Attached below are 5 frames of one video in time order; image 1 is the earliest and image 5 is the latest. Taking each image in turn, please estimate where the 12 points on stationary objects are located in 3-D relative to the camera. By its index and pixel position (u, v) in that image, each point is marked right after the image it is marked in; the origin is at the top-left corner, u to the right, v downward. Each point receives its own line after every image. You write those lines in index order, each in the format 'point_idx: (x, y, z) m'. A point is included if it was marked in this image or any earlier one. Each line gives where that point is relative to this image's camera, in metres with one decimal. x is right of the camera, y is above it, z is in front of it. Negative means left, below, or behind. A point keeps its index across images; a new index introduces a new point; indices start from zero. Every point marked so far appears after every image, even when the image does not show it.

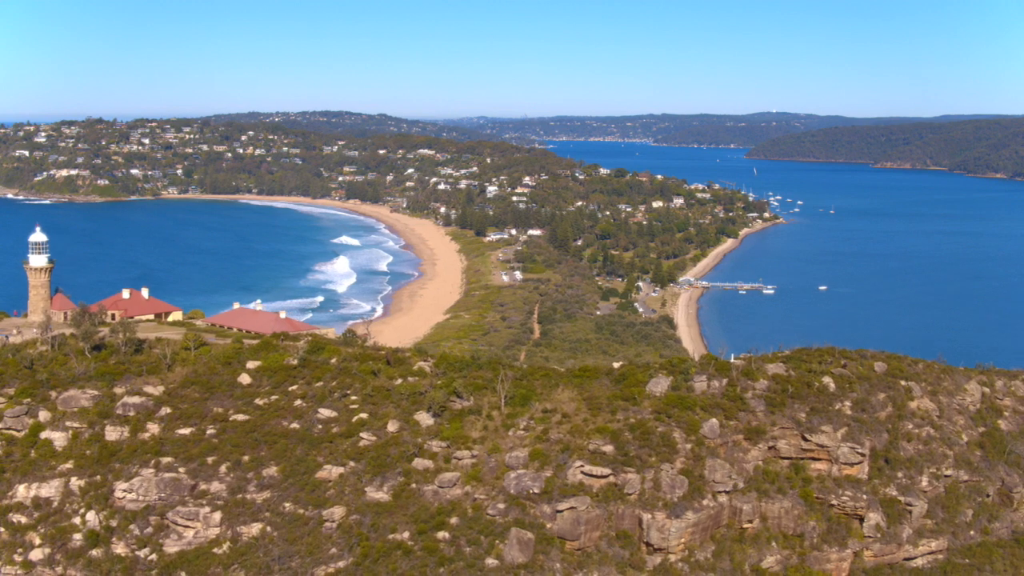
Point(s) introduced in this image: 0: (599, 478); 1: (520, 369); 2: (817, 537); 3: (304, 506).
0: (+1.1, -2.3, +9.9) m
1: (+0.1, -1.2, +11.9) m
2: (+3.8, -3.1, +10.1) m
3: (-2.6, -2.8, +10.3) m
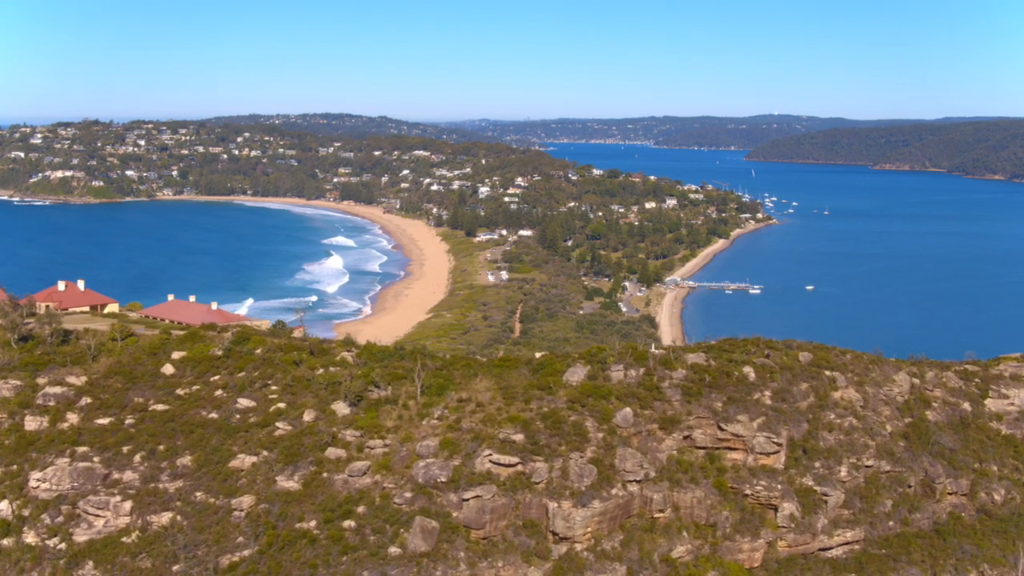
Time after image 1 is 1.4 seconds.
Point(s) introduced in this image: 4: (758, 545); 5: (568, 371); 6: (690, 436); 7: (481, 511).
0: (-0.1, -2.2, +9.9) m
1: (-1.0, -1.0, +11.8) m
2: (+2.7, -3.0, +10.1) m
3: (-3.7, -2.6, +10.2) m
4: (+3.0, -3.2, +10.0) m
5: (+0.7, -1.1, +11.1) m
6: (+2.3, -1.9, +10.5) m
7: (-0.4, -2.6, +9.6) m
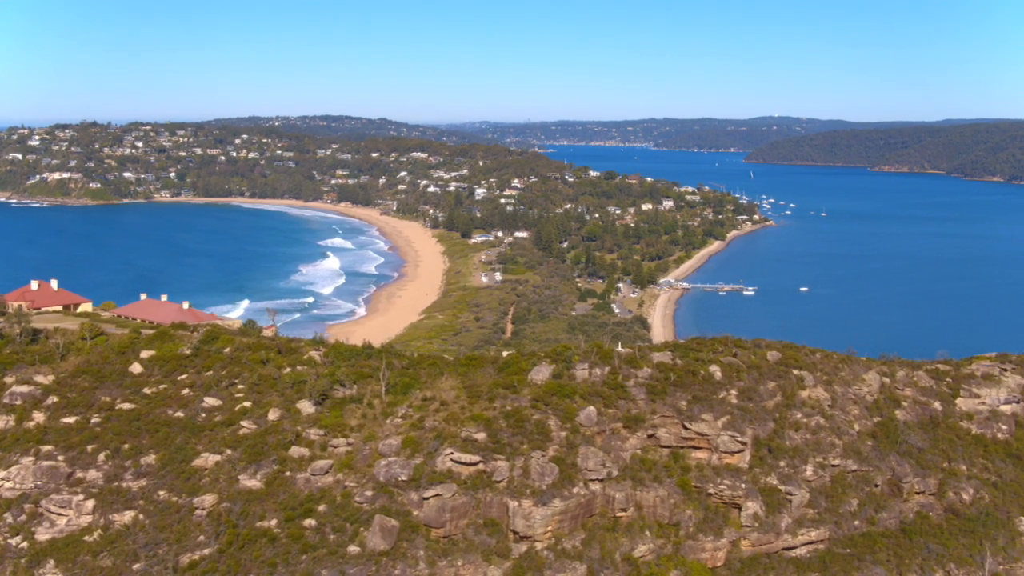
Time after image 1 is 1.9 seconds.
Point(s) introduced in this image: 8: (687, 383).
0: (-0.5, -2.1, +9.8) m
1: (-1.5, -1.0, +11.8) m
2: (+2.2, -2.9, +10.0) m
3: (-4.2, -2.6, +10.2) m
4: (+2.6, -3.1, +10.0) m
5: (+0.3, -1.1, +11.1) m
6: (+1.8, -1.9, +10.4) m
7: (-0.8, -2.6, +9.5) m
8: (+2.4, -1.3, +10.9) m
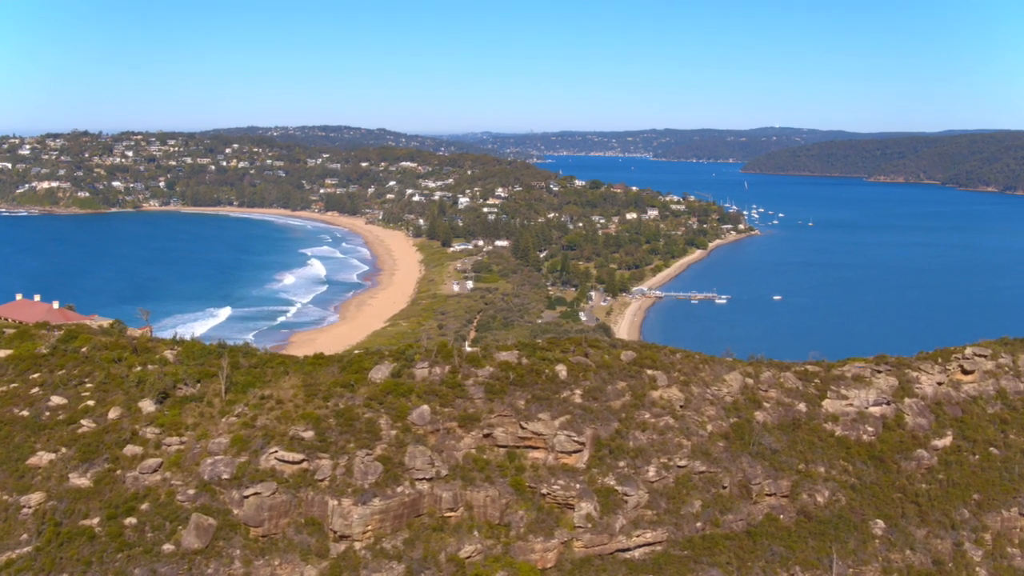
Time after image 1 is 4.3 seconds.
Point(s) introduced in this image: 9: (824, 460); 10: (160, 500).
0: (-2.6, -2.1, +9.7) m
1: (-3.6, -1.0, +11.7) m
2: (+0.1, -2.9, +9.9) m
3: (-6.3, -2.5, +10.1) m
4: (+0.5, -3.1, +9.9) m
5: (-1.8, -1.1, +11.0) m
6: (-0.3, -1.9, +10.3) m
7: (-2.9, -2.6, +9.4) m
8: (+0.3, -1.3, +10.8) m
9: (+4.4, -2.4, +11.6) m
10: (-4.2, -2.5, +9.7) m
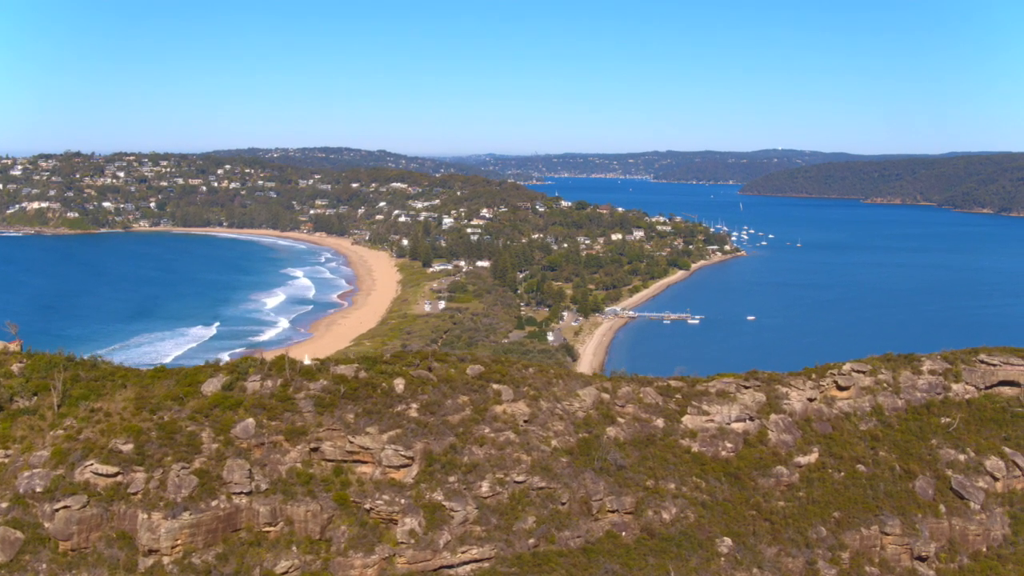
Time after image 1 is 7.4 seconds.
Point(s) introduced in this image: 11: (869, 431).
0: (-4.8, -2.2, +9.6) m
1: (-5.8, -1.2, +11.7) m
2: (-2.0, -3.1, +9.8) m
3: (-8.5, -2.7, +10.1) m
4: (-1.7, -3.3, +9.7) m
5: (-4.0, -1.3, +11.0) m
6: (-2.4, -2.0, +10.2) m
7: (-5.1, -2.7, +9.3) m
8: (-1.9, -1.4, +10.7) m
9: (+2.3, -2.6, +11.4) m
10: (-6.4, -2.7, +9.6) m
11: (+5.7, -2.3, +12.9) m
